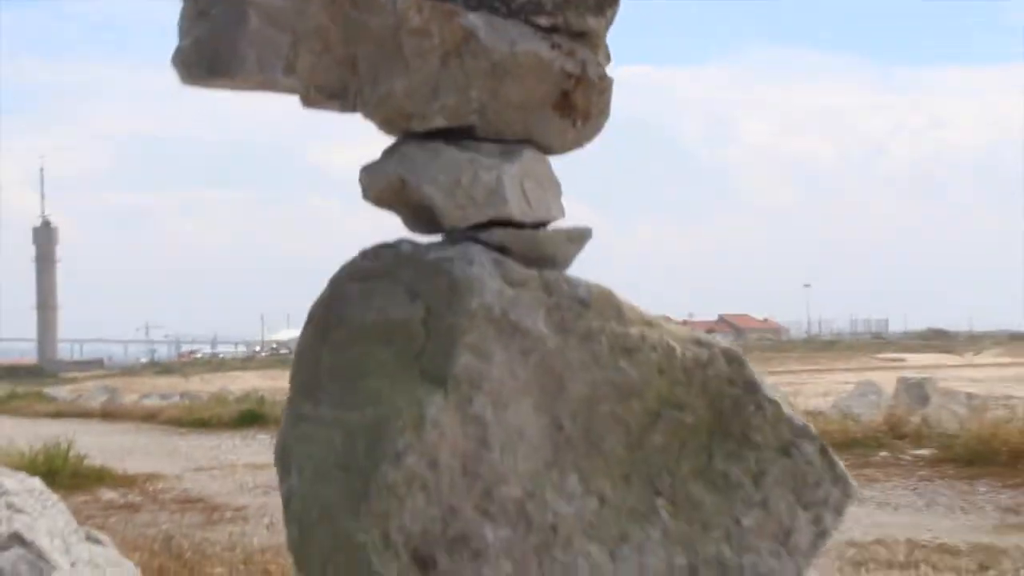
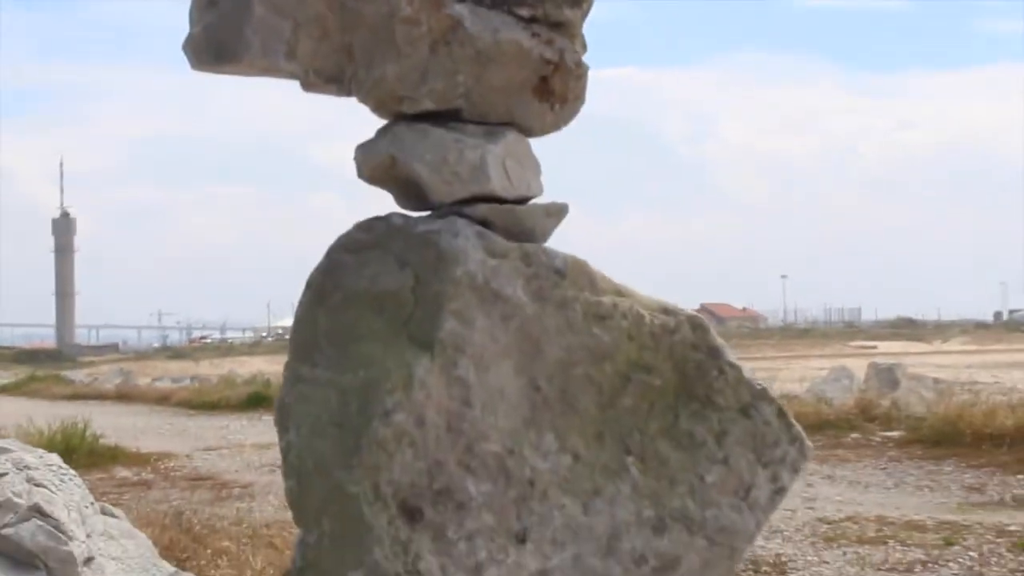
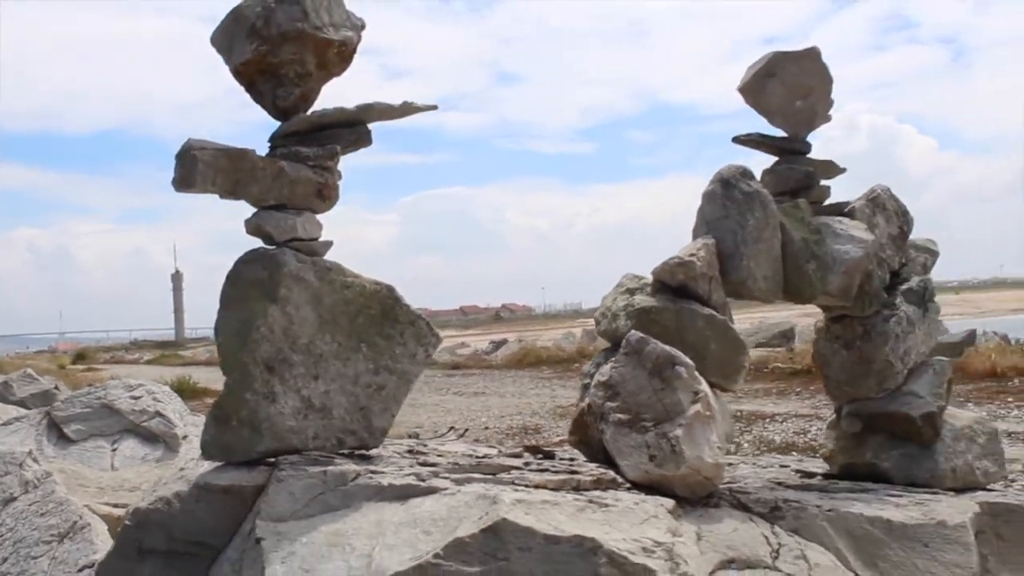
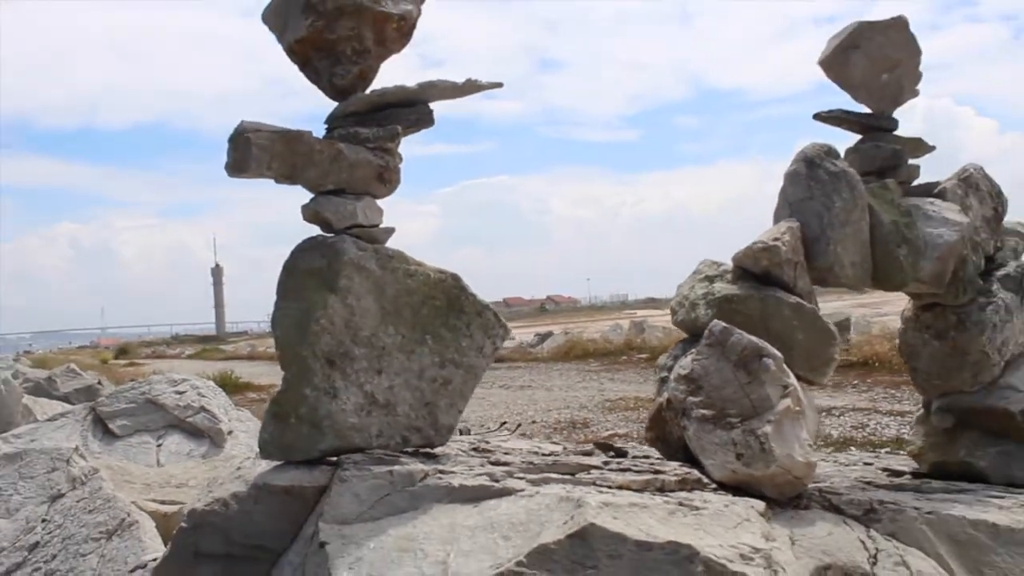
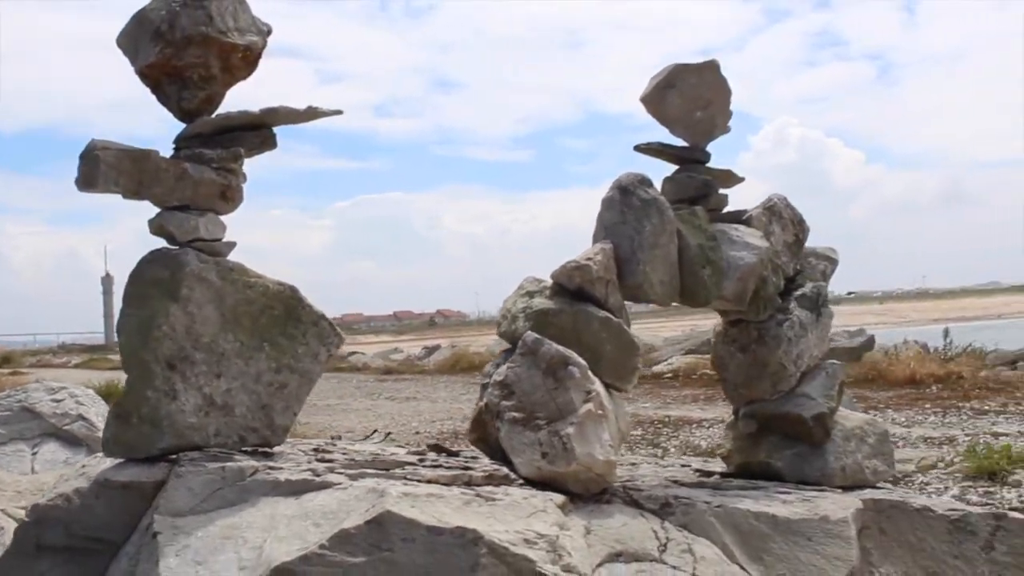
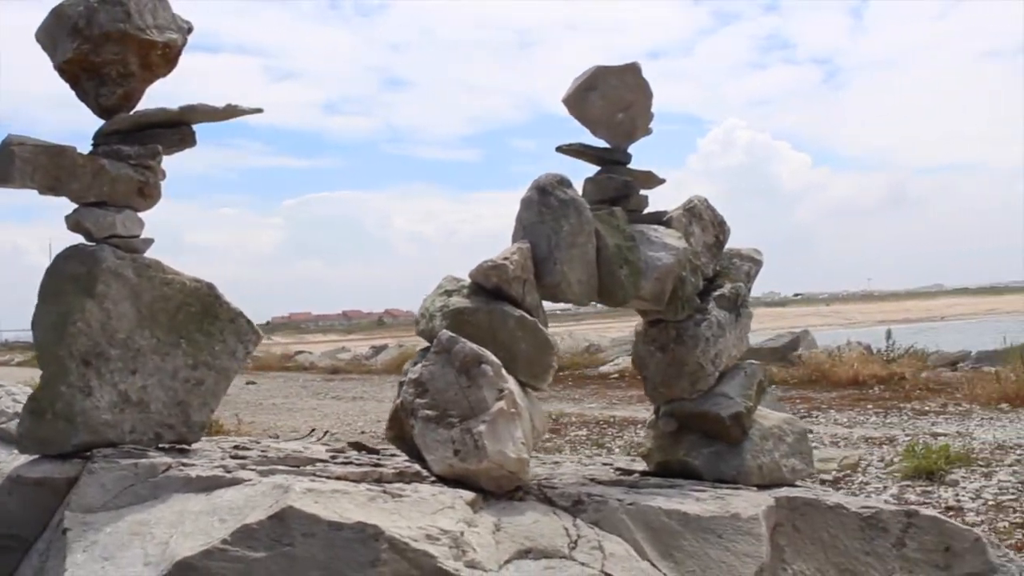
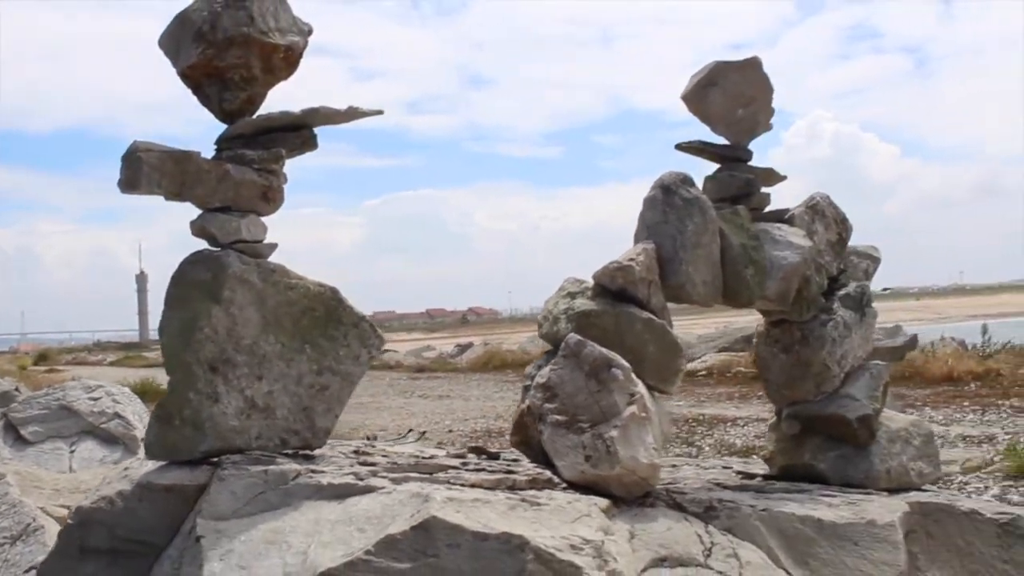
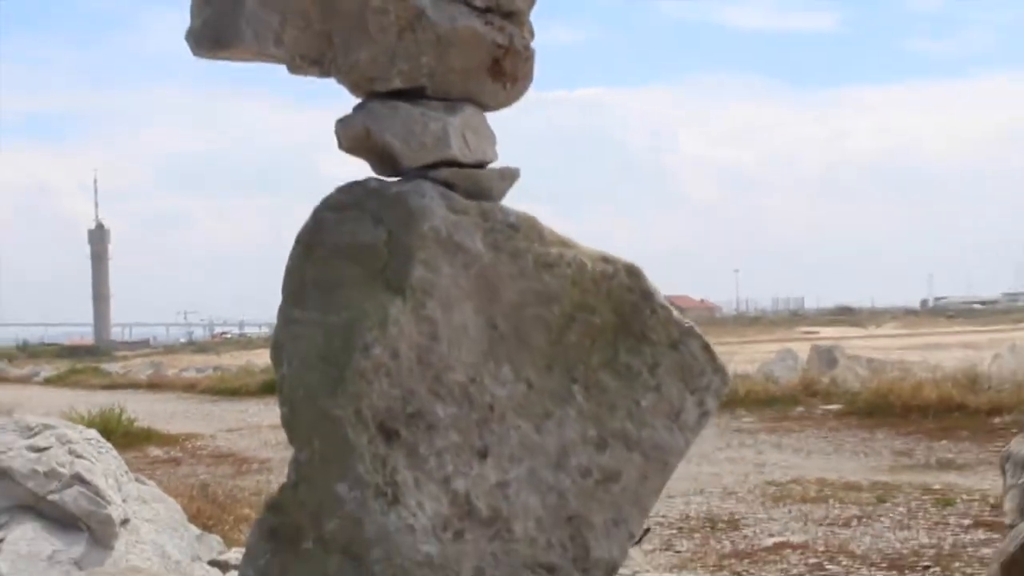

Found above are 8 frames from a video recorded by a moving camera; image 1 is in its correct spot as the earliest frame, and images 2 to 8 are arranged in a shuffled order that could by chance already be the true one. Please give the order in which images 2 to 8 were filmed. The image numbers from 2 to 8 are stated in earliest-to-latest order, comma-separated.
2, 8, 4, 3, 7, 5, 6
